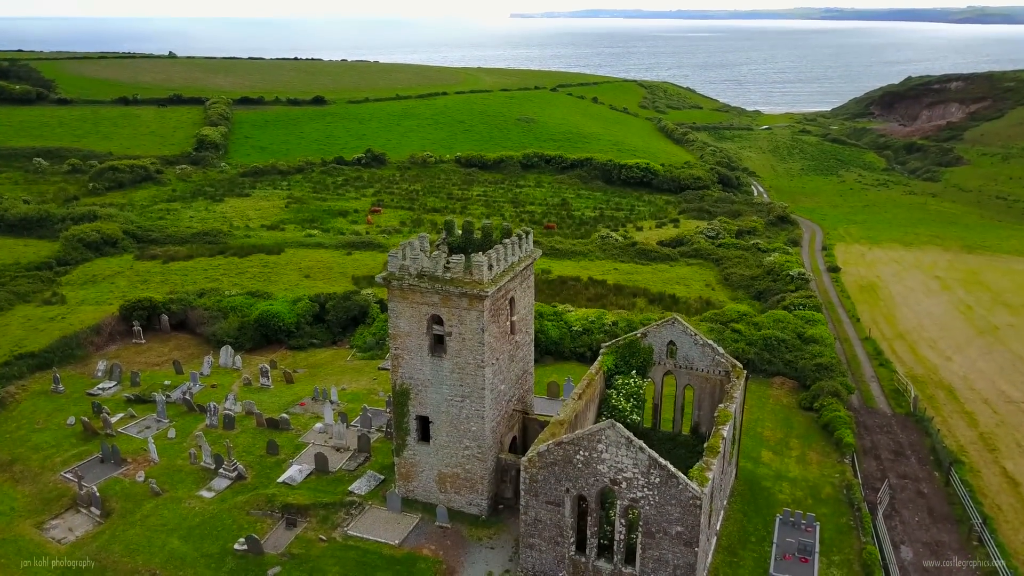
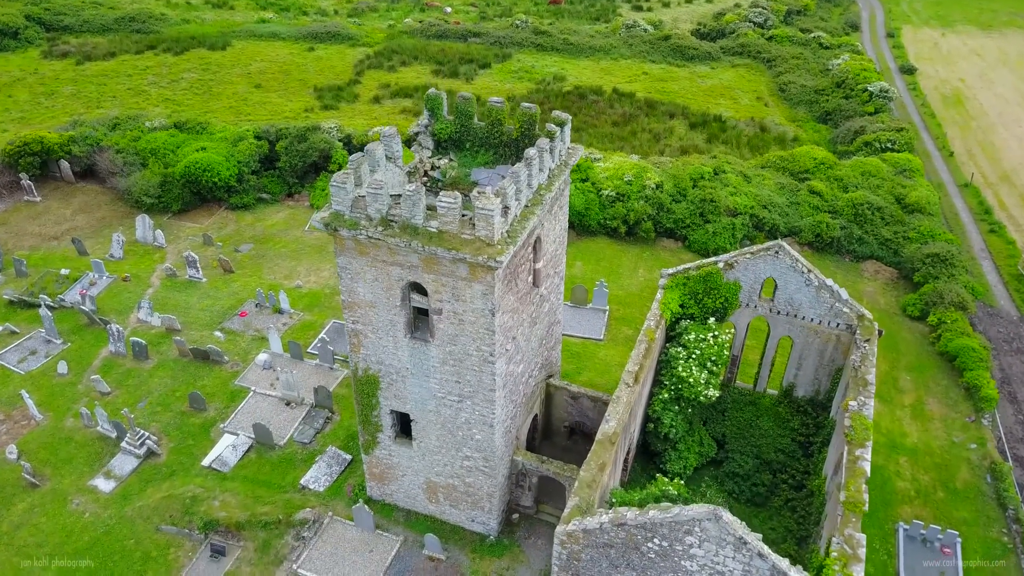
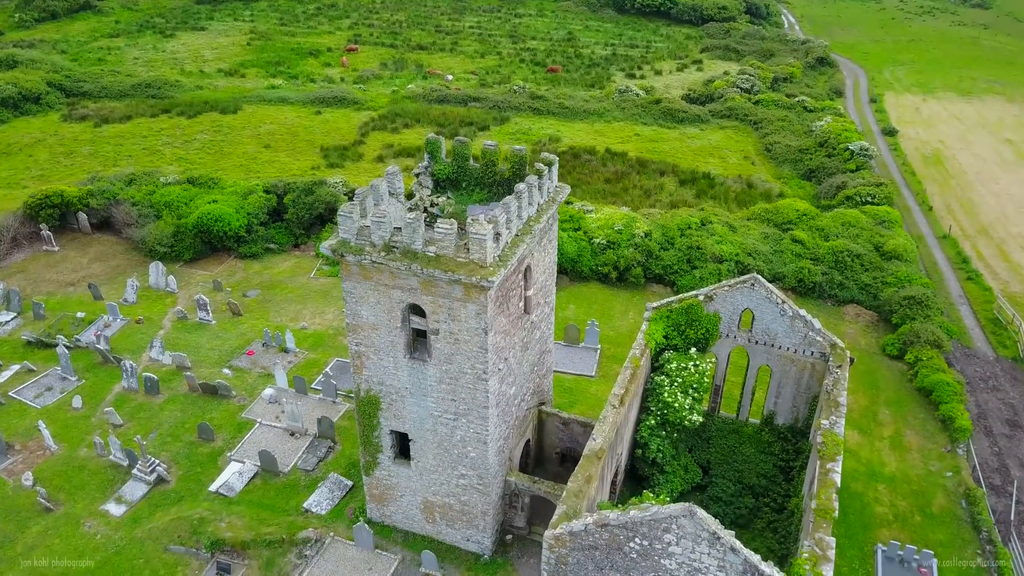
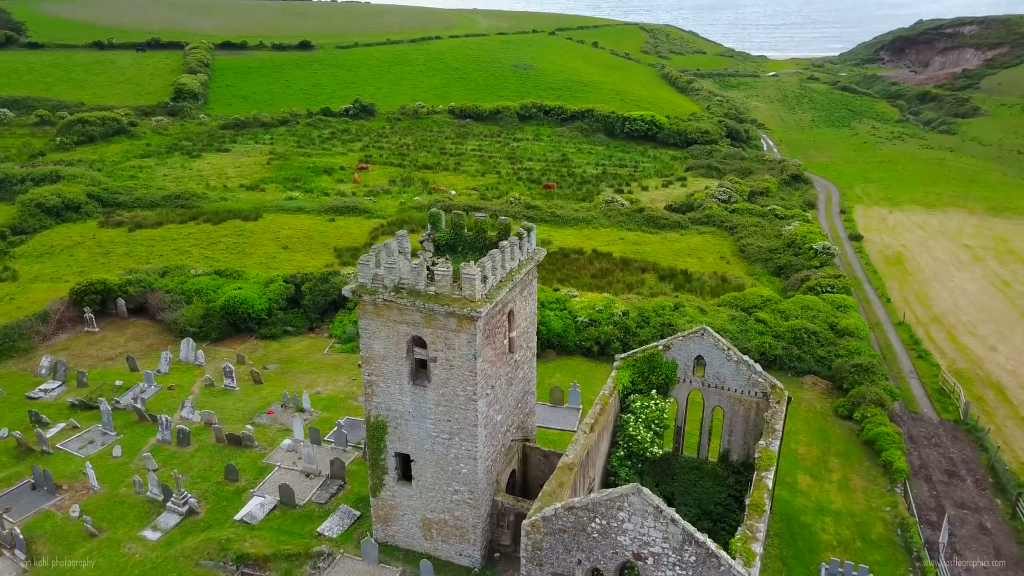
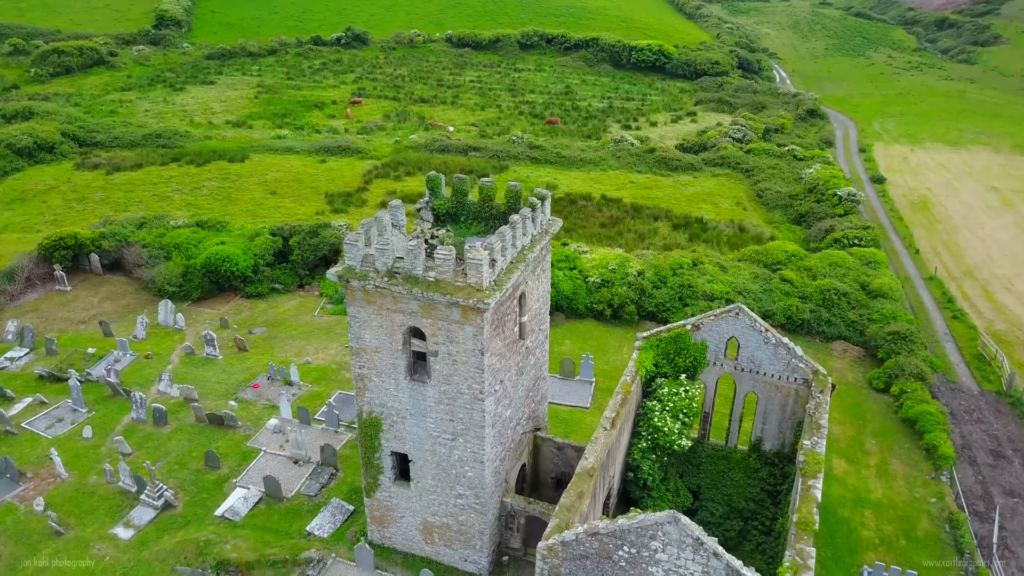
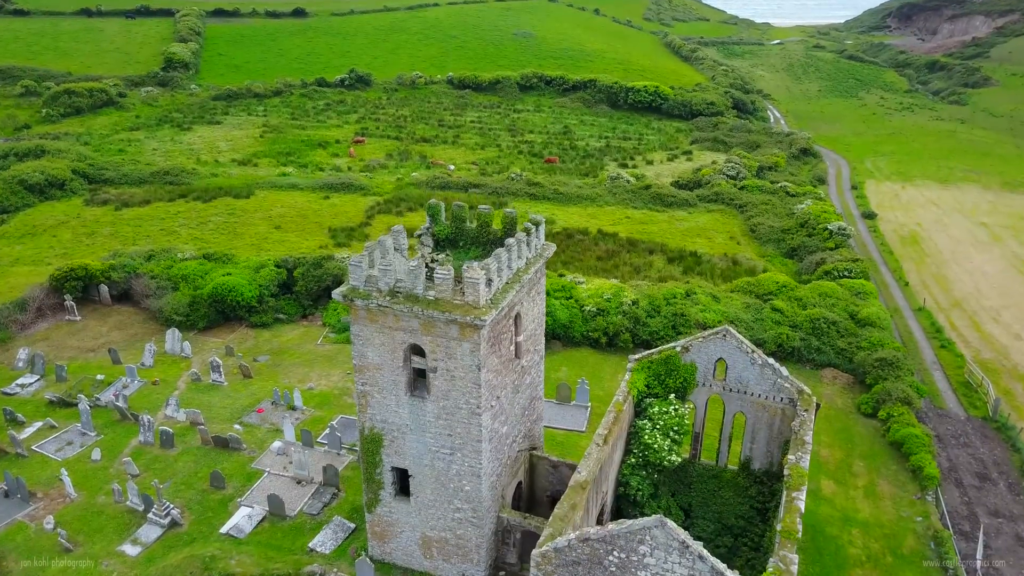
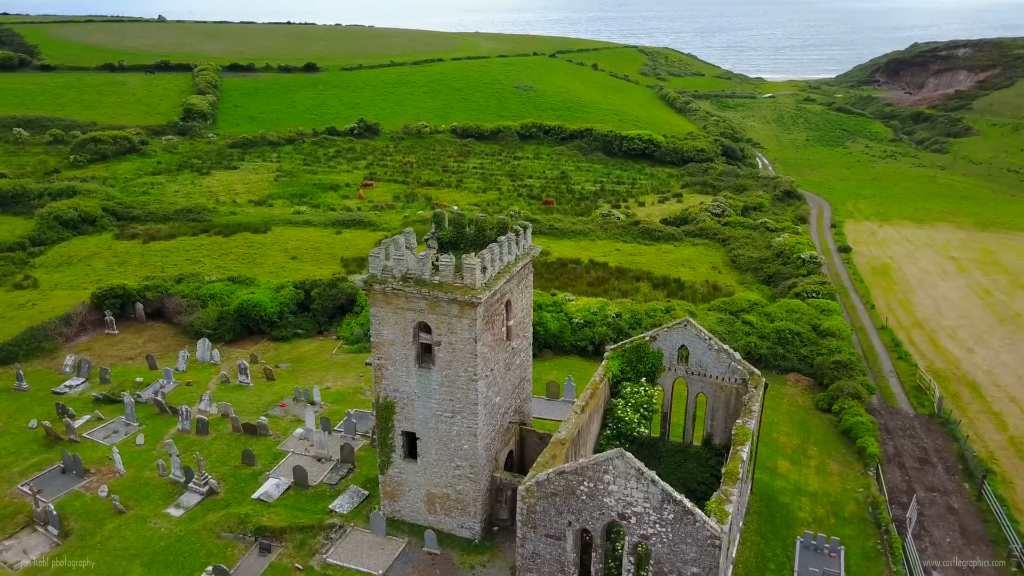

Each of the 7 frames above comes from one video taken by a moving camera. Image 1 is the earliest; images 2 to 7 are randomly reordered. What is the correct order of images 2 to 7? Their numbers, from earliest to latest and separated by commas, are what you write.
7, 4, 6, 5, 3, 2
